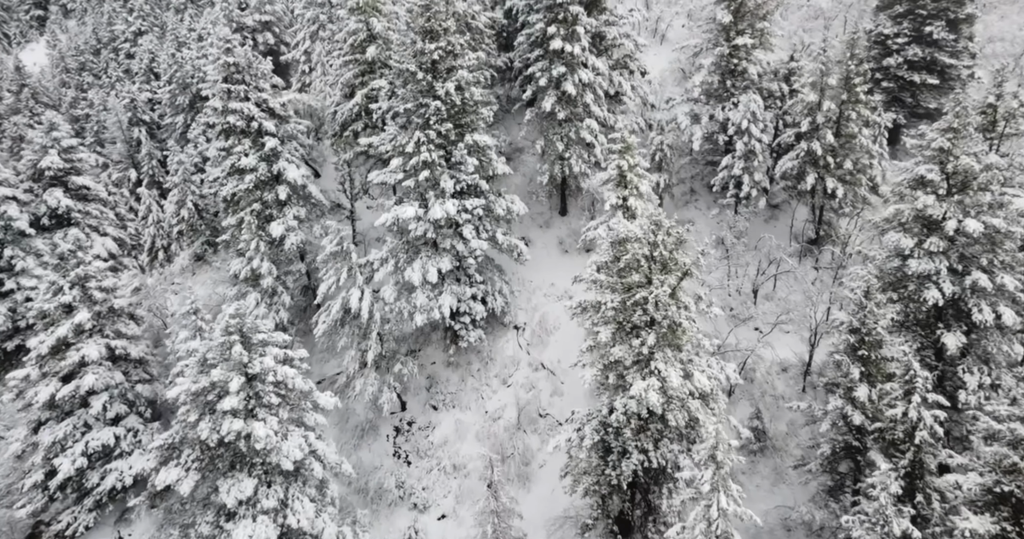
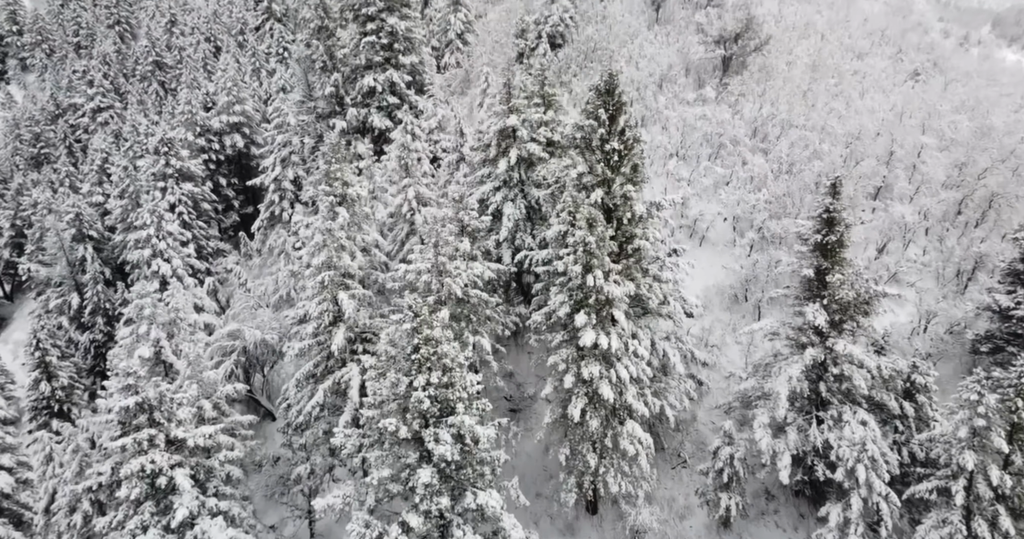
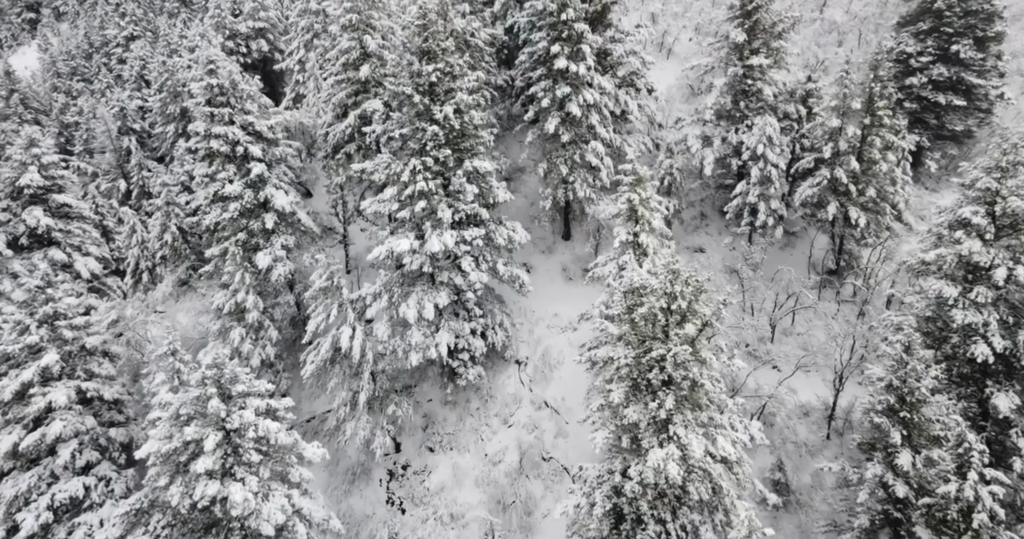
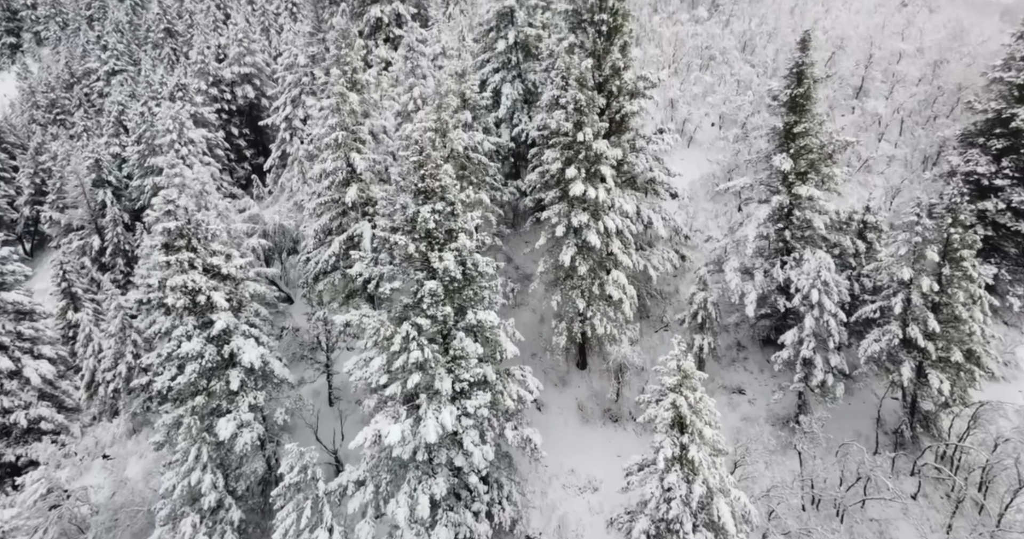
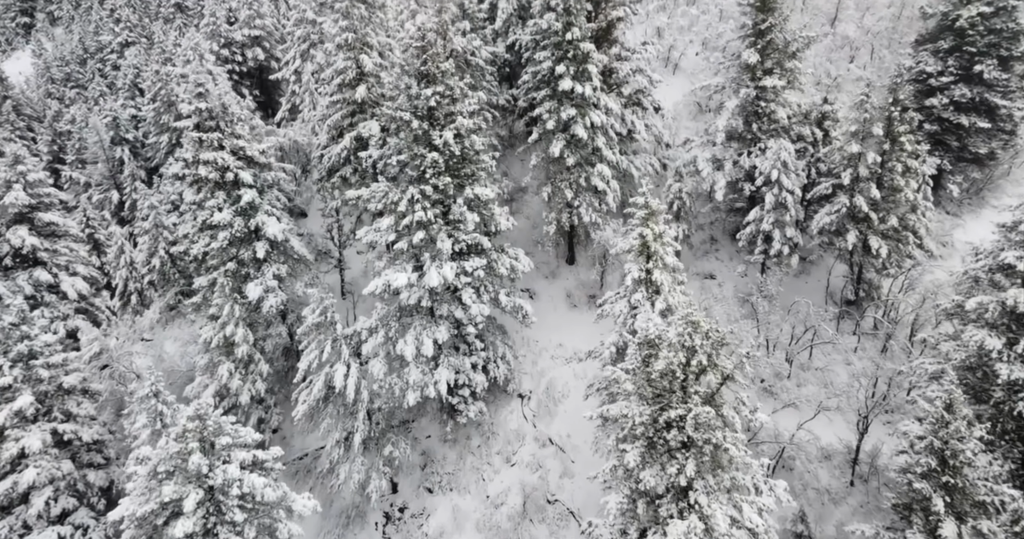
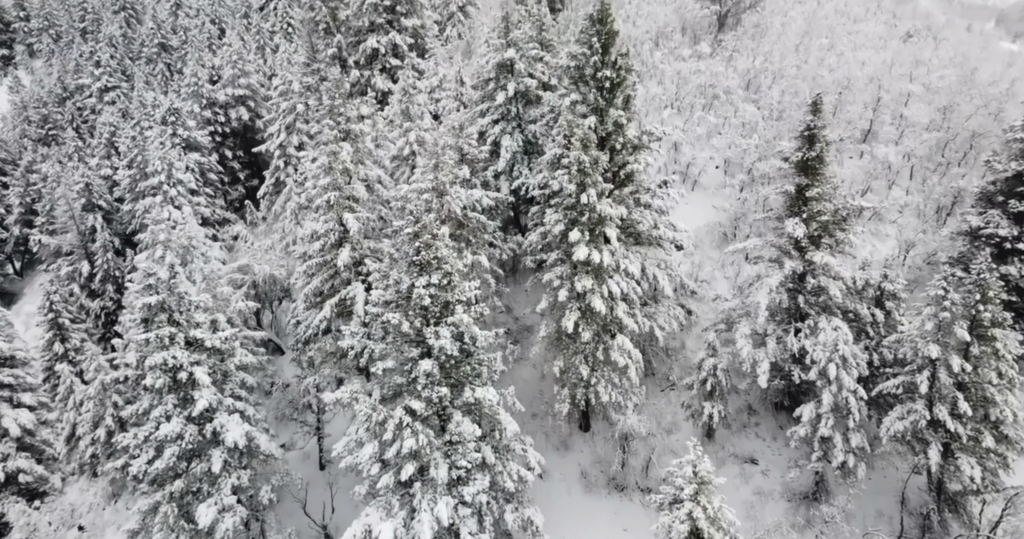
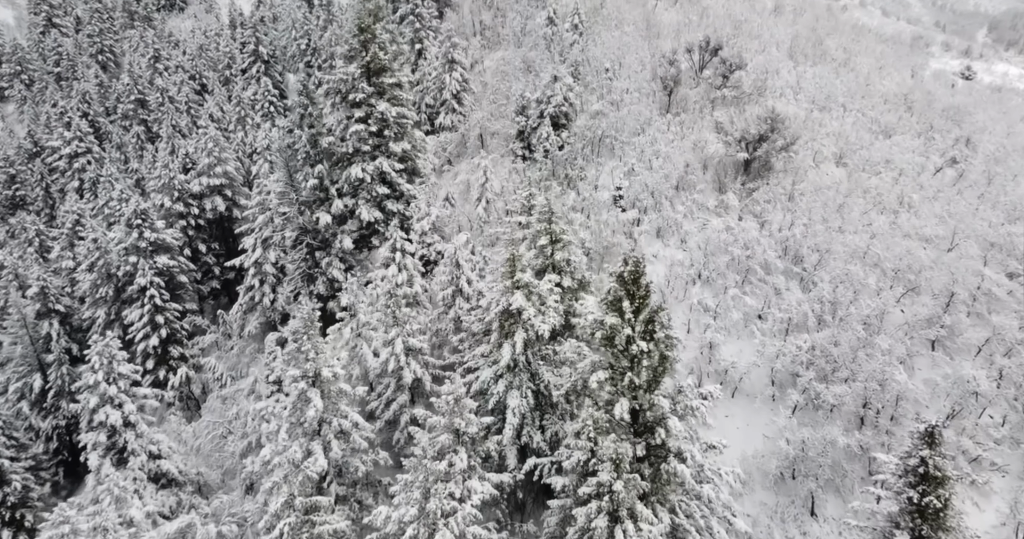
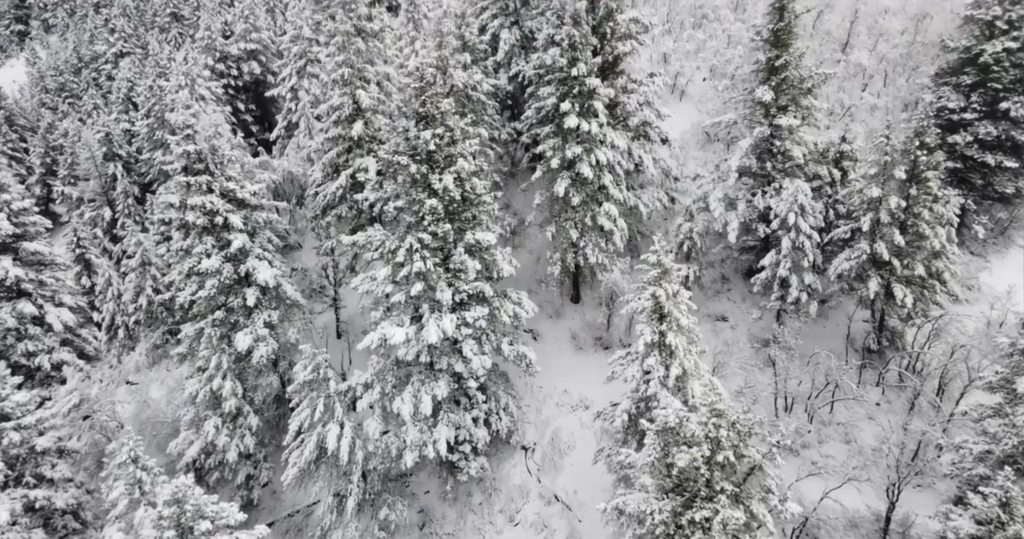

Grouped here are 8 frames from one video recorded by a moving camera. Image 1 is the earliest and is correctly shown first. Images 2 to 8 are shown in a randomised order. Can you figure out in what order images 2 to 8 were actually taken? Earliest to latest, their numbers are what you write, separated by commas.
3, 5, 8, 4, 6, 2, 7
